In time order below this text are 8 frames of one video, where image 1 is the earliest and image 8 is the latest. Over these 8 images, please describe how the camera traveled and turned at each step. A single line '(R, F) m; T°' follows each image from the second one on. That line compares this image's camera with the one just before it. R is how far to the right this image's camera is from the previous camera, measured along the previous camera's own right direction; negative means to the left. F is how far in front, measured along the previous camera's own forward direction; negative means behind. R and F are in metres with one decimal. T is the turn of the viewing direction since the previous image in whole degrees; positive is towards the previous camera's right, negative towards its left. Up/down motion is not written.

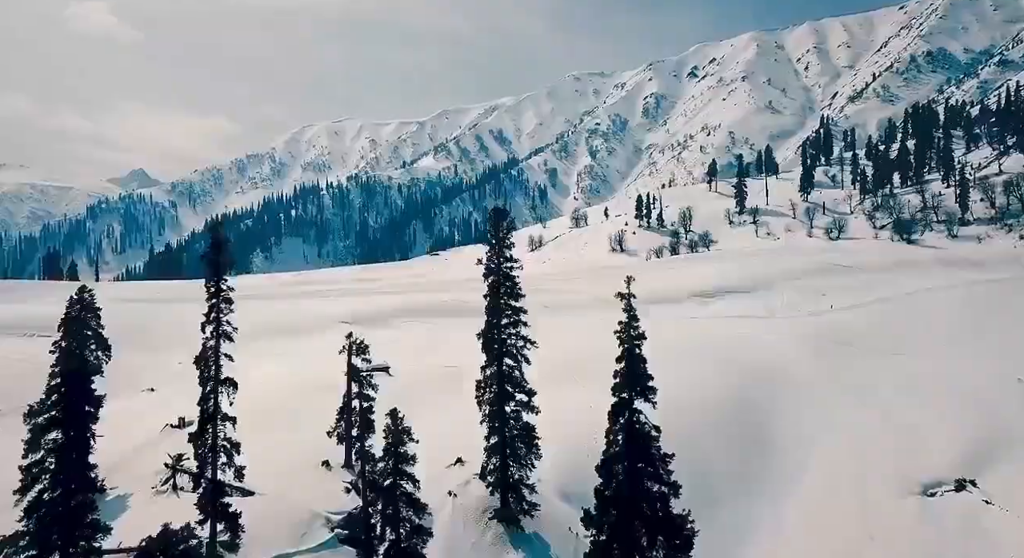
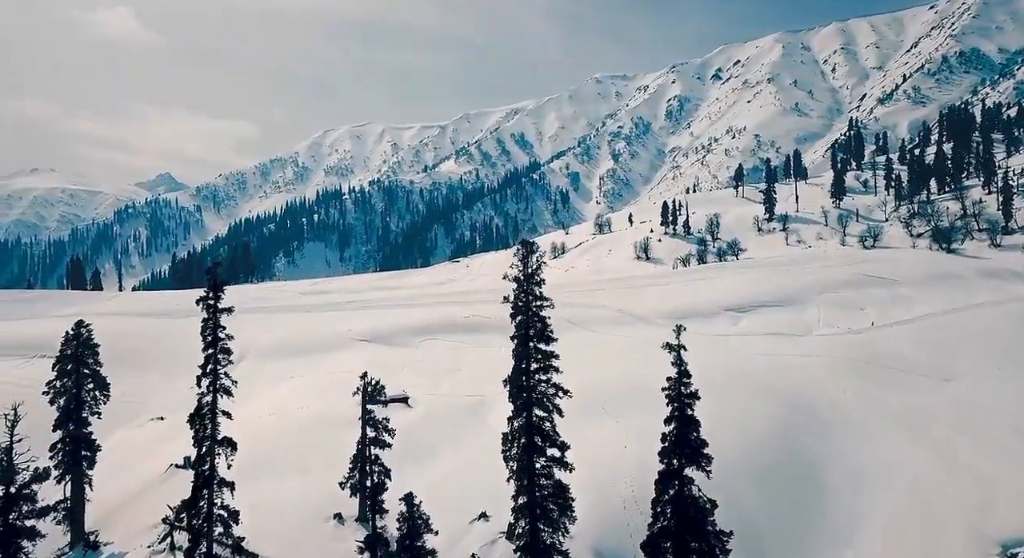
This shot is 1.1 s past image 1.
(-0.3, +3.0) m; -2°
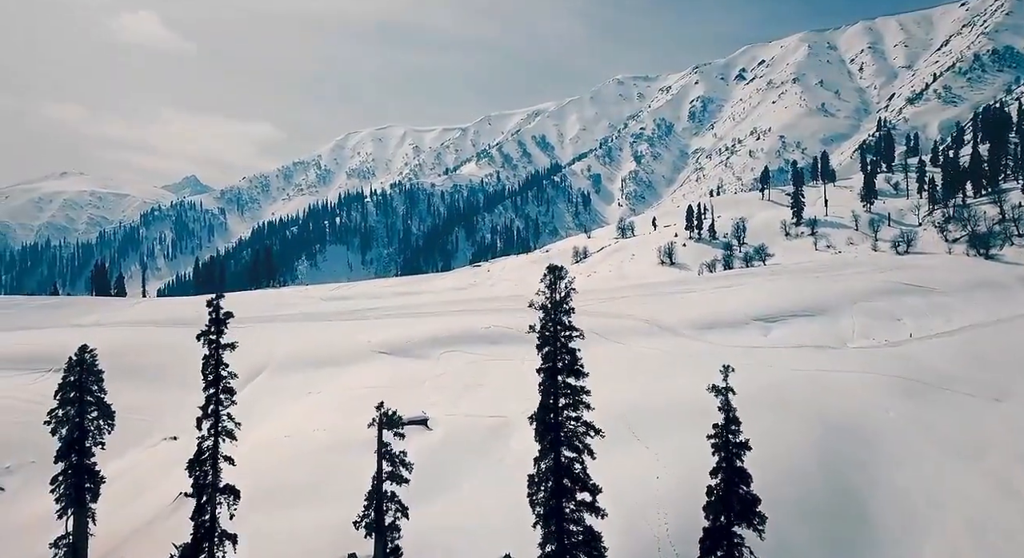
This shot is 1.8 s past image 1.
(-0.2, +2.1) m; -2°
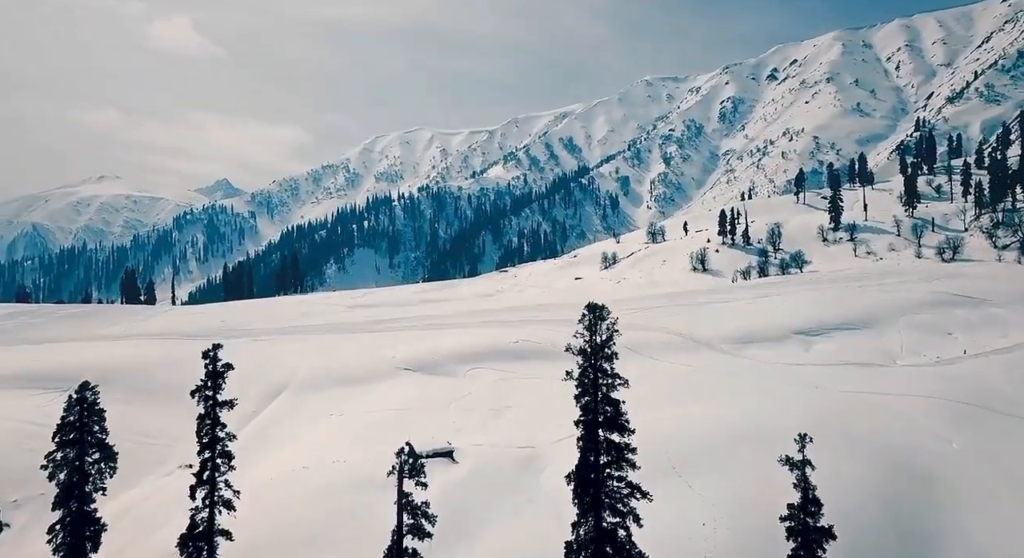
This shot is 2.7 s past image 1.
(-0.2, +2.8) m; -2°
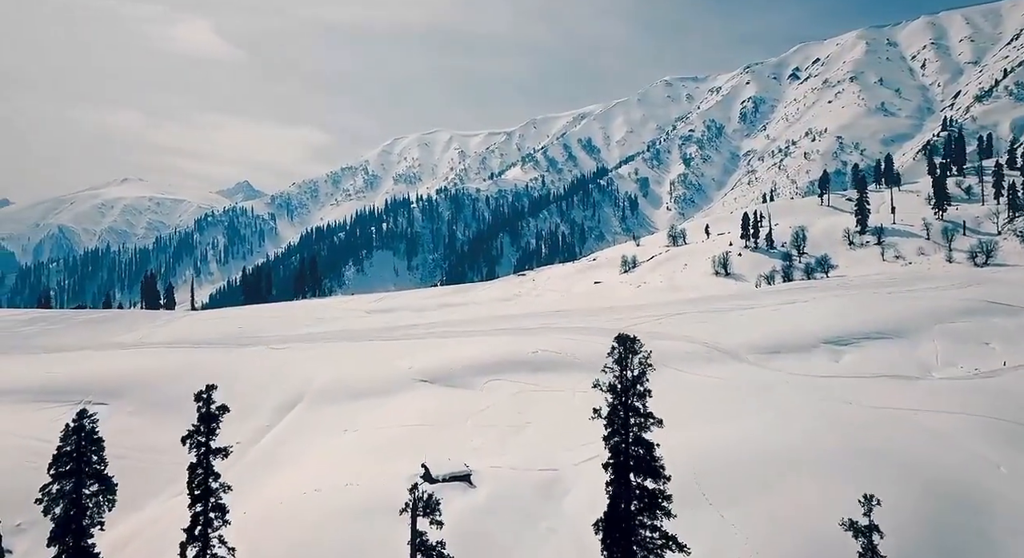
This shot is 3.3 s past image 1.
(-0.1, +1.9) m; -1°
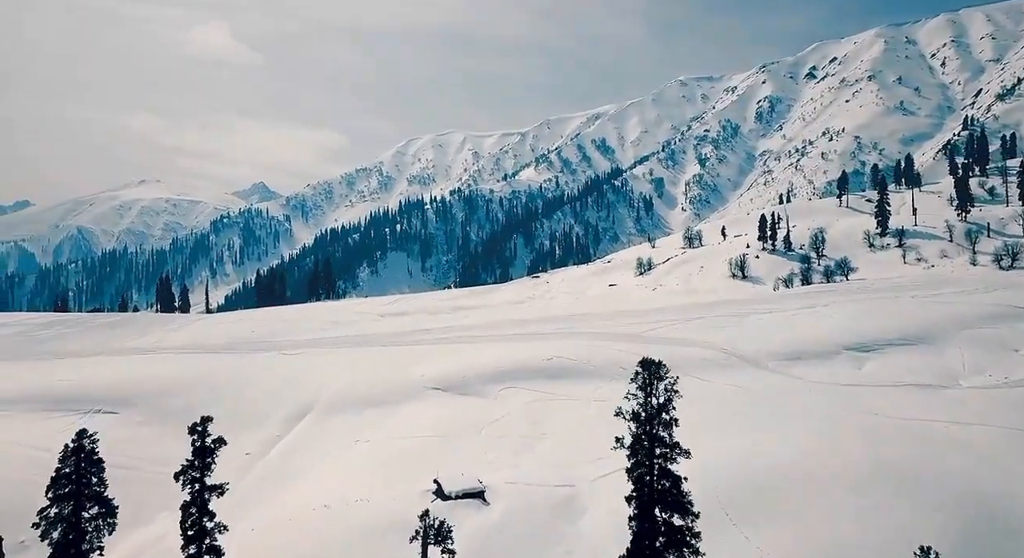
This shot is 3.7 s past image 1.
(-0.1, +1.3) m; -1°
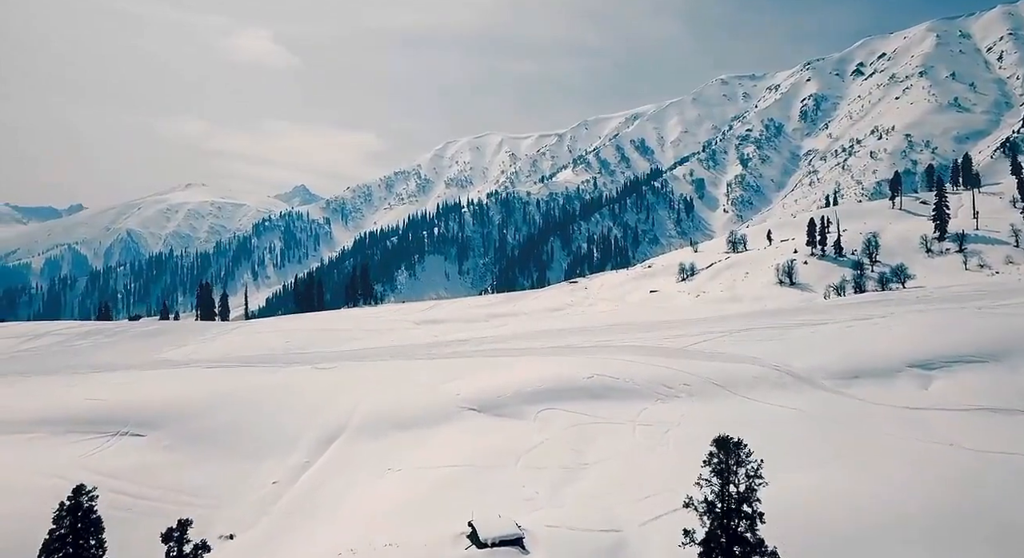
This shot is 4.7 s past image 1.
(-0.2, +3.3) m; -3°
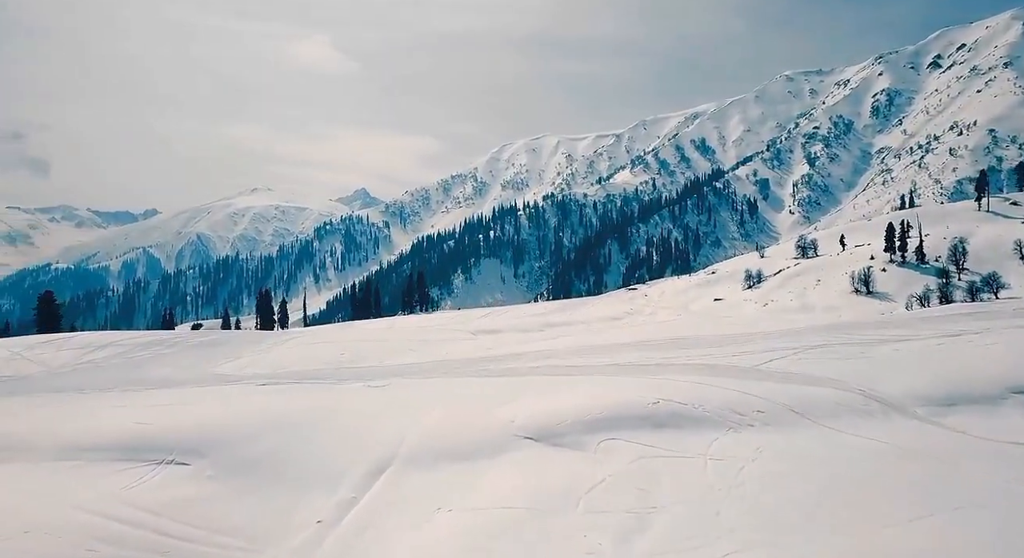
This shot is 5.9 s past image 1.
(-0.1, +4.2) m; -4°
